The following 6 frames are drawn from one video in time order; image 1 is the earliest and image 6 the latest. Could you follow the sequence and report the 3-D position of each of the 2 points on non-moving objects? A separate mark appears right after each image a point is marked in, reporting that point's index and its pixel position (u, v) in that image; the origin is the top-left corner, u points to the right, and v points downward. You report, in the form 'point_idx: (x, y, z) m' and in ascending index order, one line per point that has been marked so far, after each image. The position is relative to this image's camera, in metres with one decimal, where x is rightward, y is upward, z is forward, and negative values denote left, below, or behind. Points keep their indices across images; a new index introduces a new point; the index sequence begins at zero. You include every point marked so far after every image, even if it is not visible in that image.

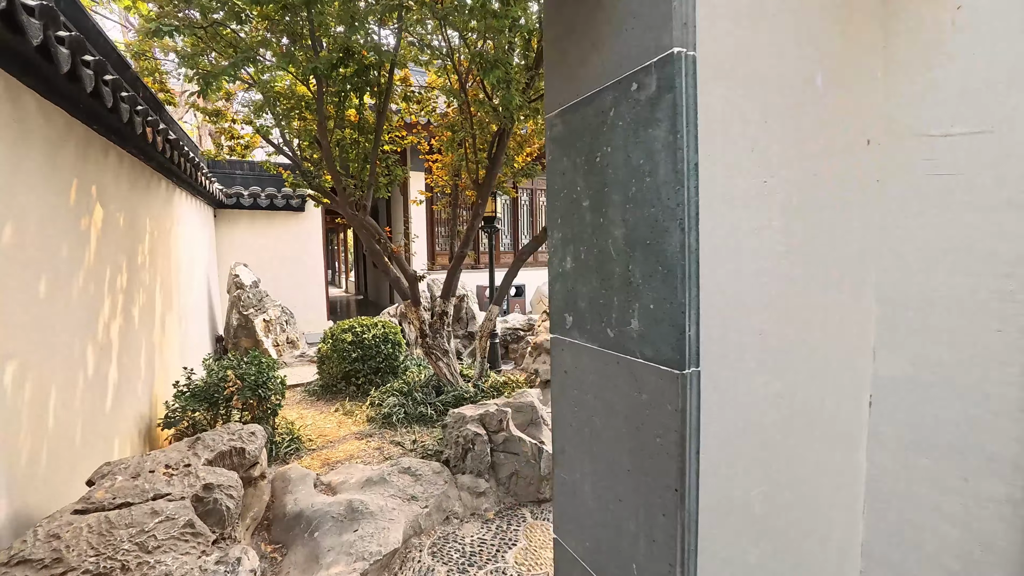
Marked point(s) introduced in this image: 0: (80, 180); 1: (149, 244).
0: (-2.0, +0.5, +2.3) m
1: (-2.5, +0.3, +3.3) m
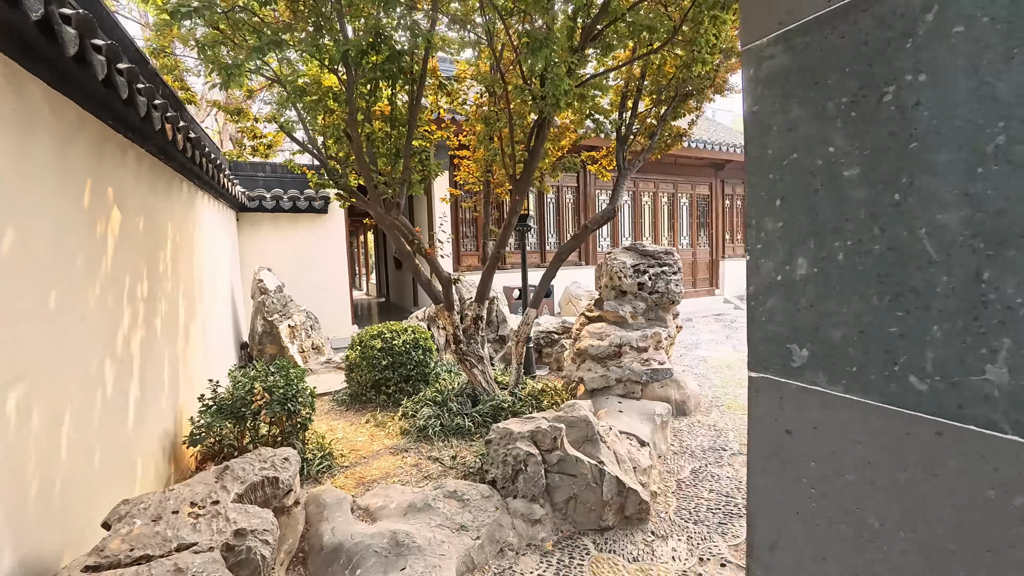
0: (-1.8, +0.5, +2.1) m
1: (-2.3, +0.3, +3.1) m
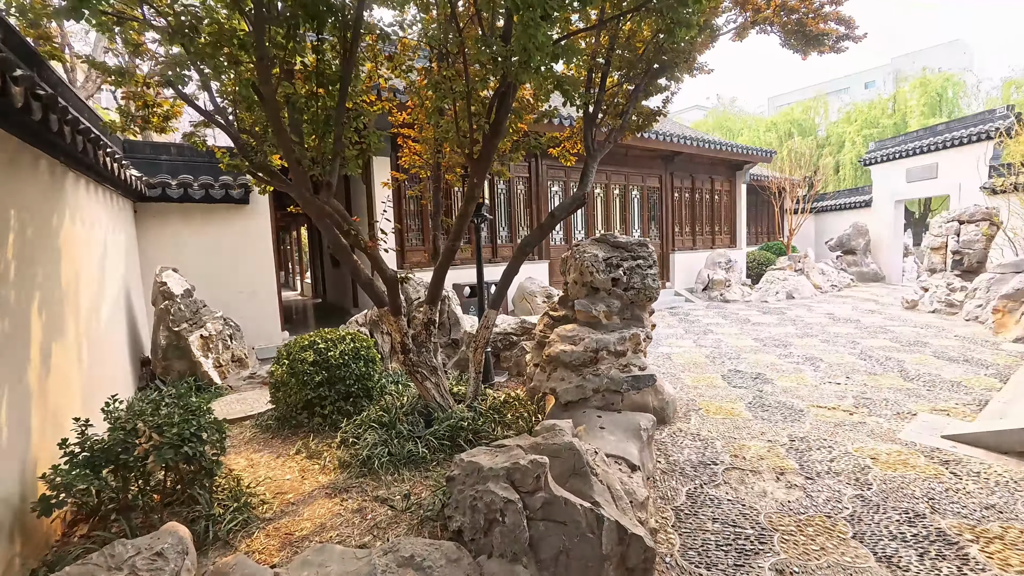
0: (-1.9, +0.4, +1.3) m
1: (-2.5, +0.2, +2.3) m
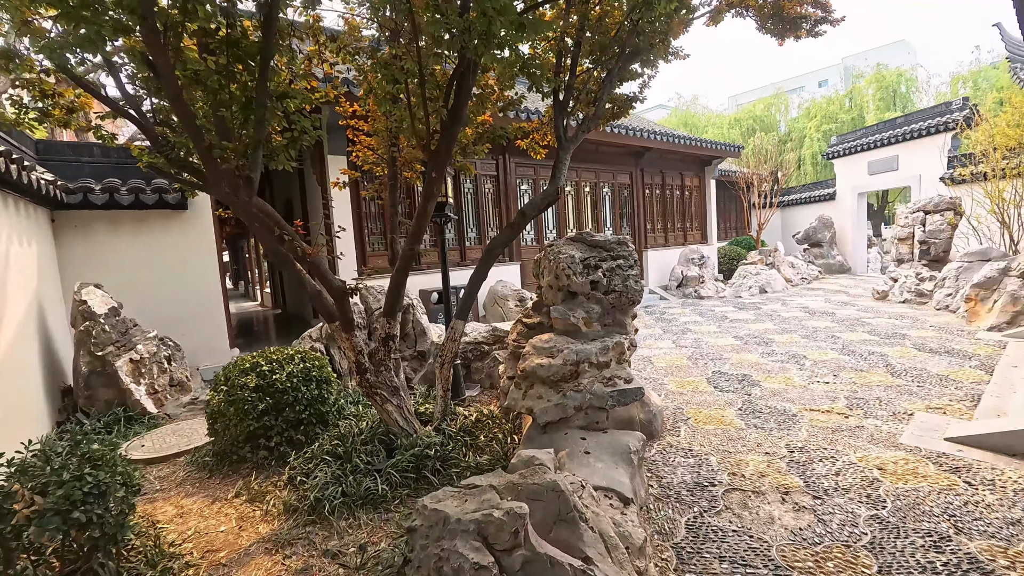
0: (-2.0, +0.3, +0.9) m
1: (-2.6, +0.1, +1.8) m
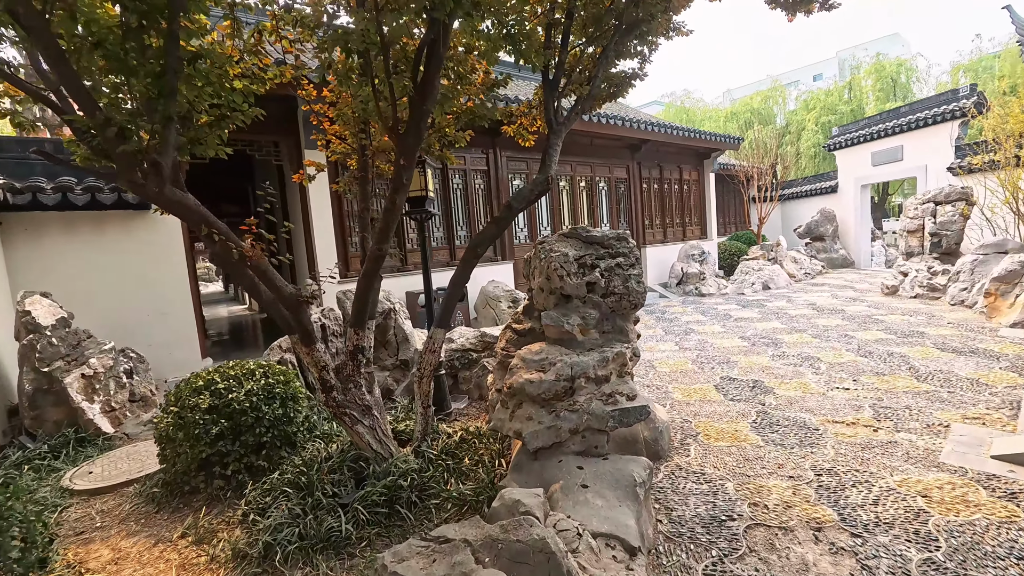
0: (-2.1, +0.3, +0.5) m
1: (-2.7, 0.0, +1.5) m
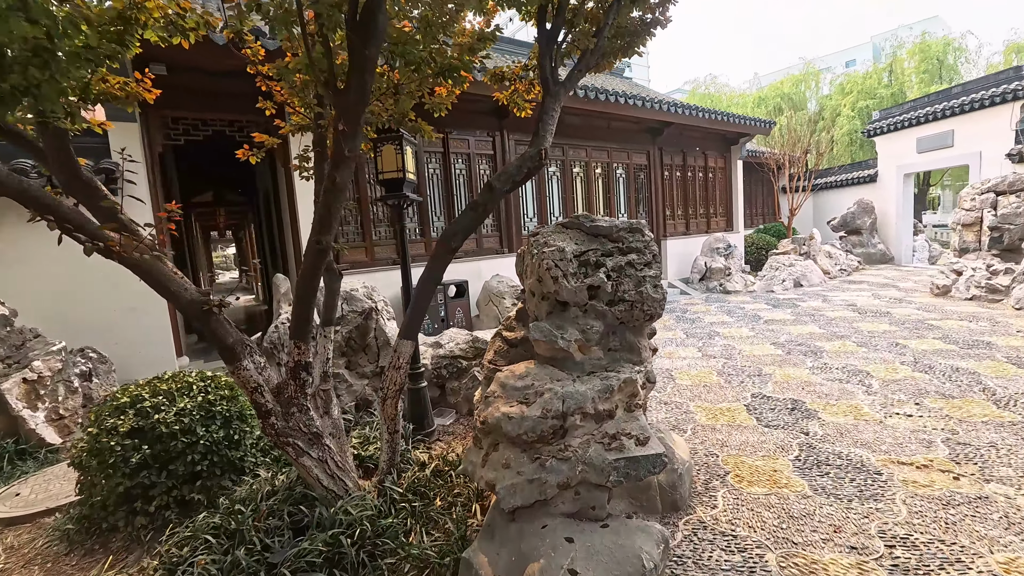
0: (-2.2, +0.2, 0.0) m
1: (-2.8, 0.0, +1.0) m
